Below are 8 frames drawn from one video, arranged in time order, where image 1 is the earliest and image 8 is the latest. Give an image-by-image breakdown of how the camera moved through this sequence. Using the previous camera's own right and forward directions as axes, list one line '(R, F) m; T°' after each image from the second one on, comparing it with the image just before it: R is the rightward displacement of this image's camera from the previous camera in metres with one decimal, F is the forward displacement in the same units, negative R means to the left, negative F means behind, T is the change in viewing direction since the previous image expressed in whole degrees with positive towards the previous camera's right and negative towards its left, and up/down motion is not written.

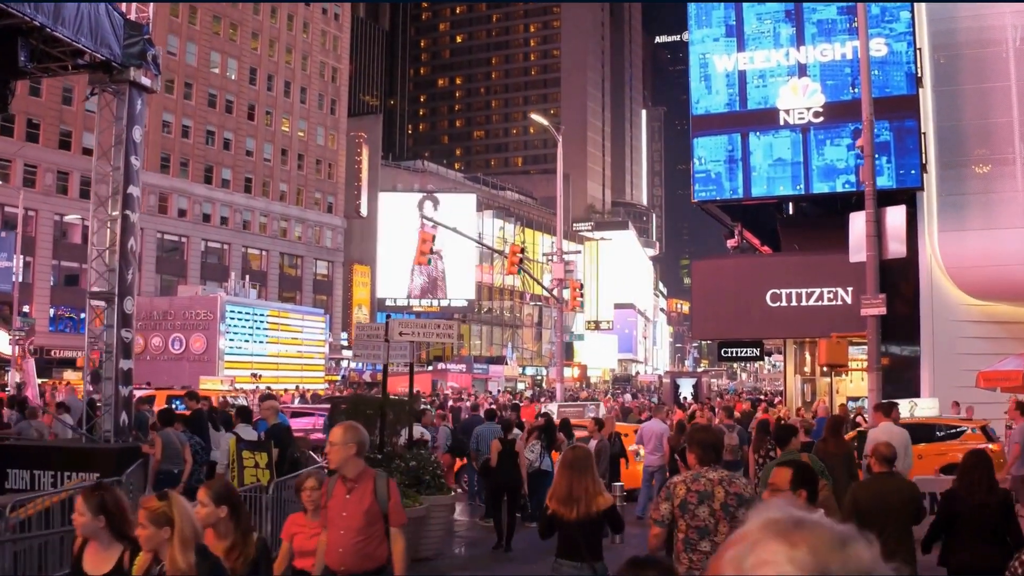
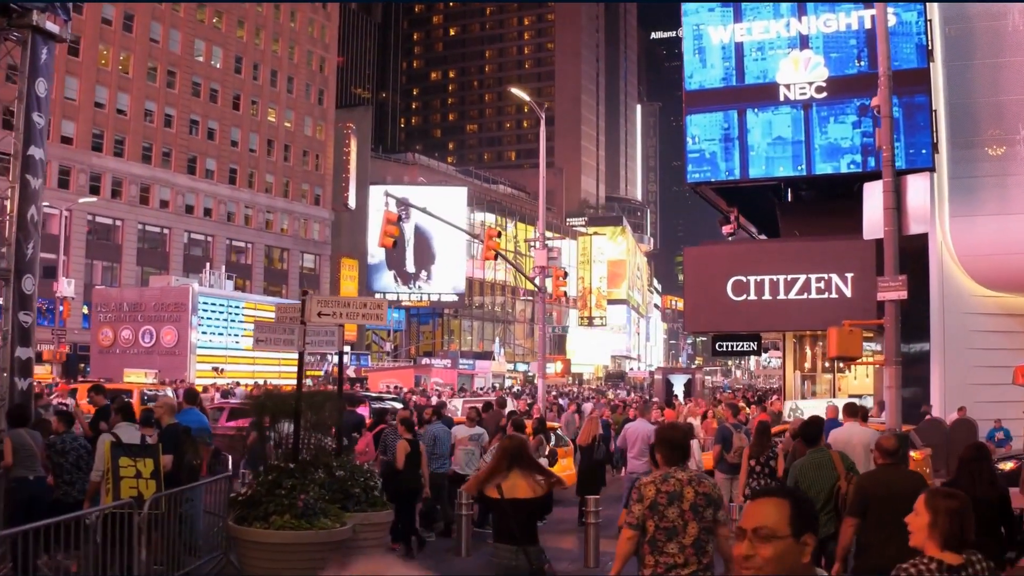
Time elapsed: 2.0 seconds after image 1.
(+0.4, +2.1) m; 0°
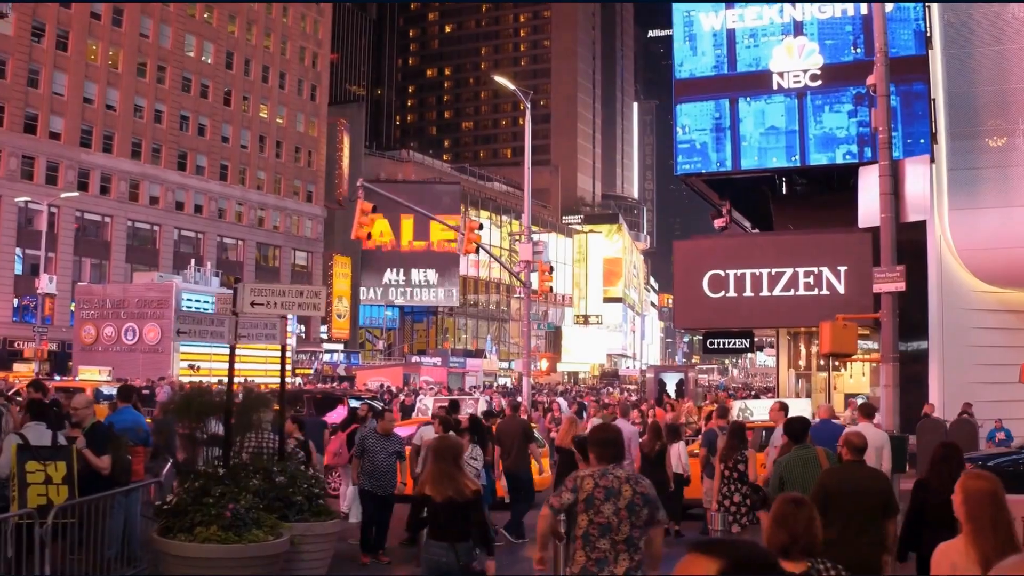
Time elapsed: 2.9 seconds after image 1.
(+0.3, +0.9) m; 0°
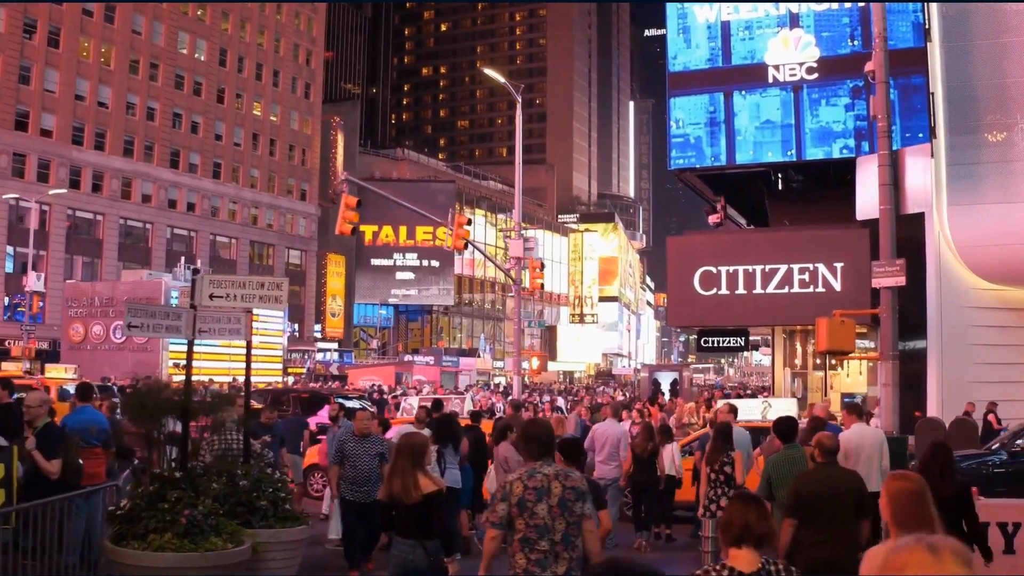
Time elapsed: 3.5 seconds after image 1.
(+0.2, +0.5) m; 0°
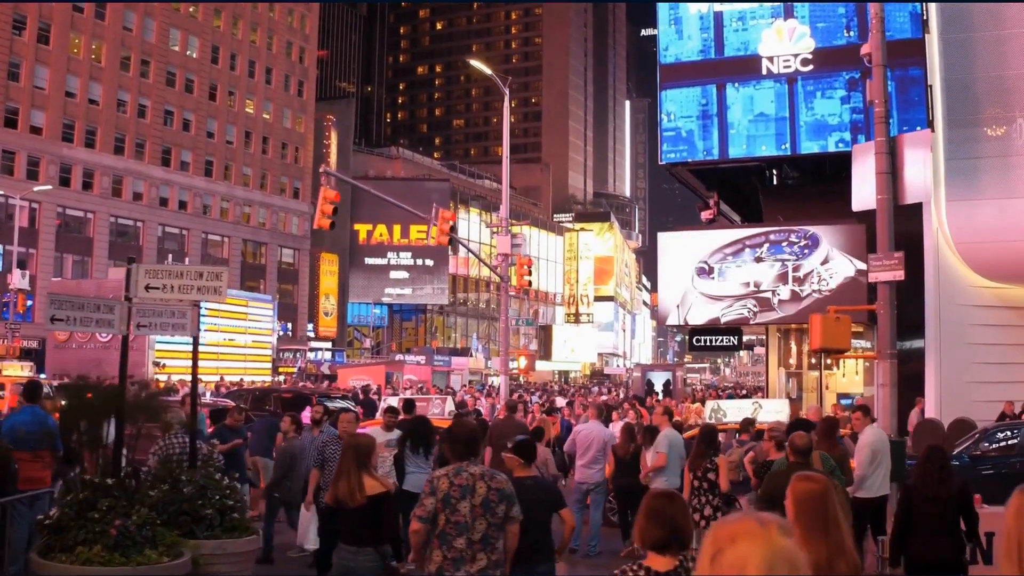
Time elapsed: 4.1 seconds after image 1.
(+0.2, +0.6) m; 0°
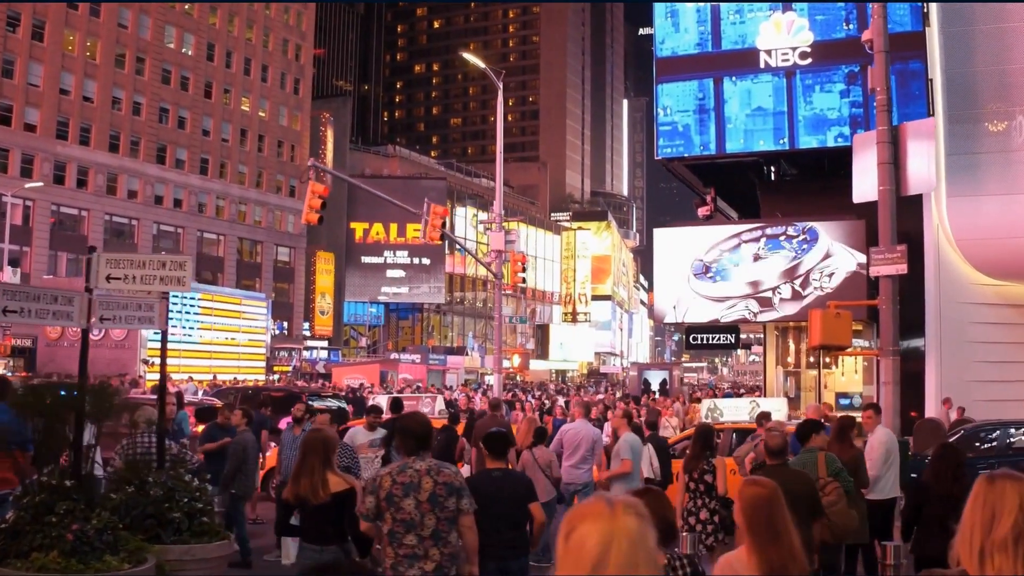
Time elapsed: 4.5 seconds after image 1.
(+0.1, +0.4) m; 0°
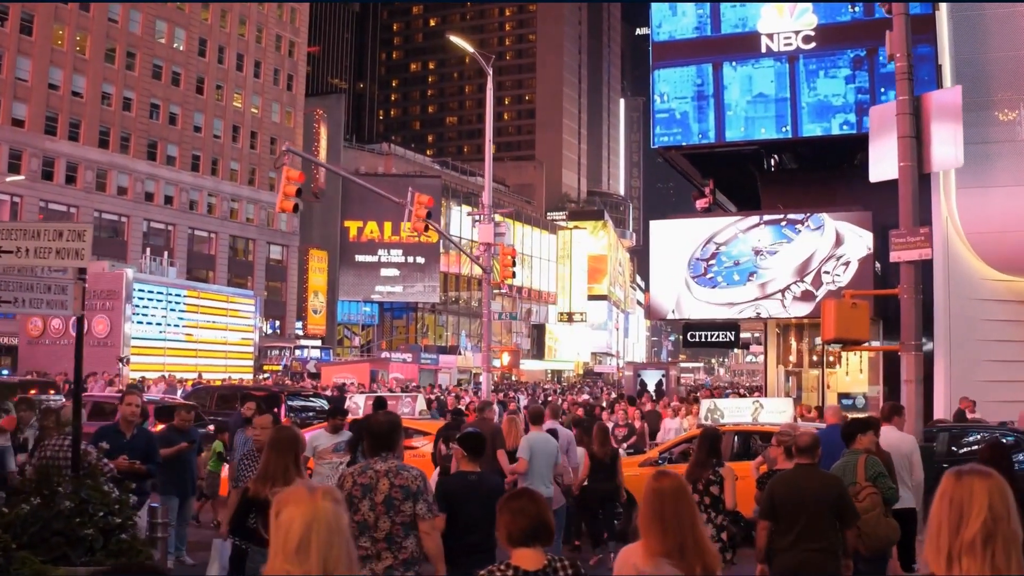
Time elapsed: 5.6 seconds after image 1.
(+0.2, +1.1) m; 0°
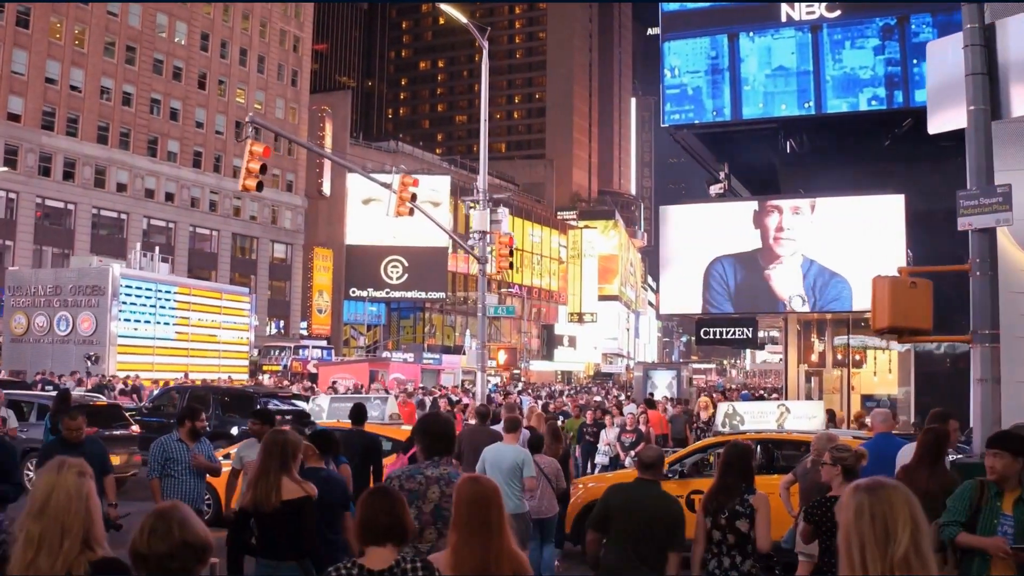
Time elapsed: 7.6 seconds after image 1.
(+0.3, +1.9) m; -1°
